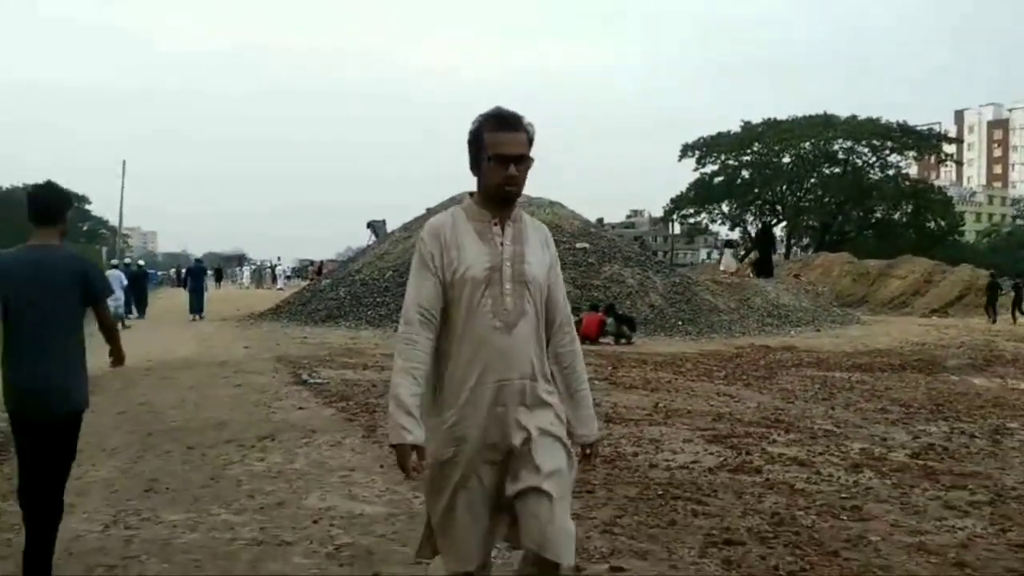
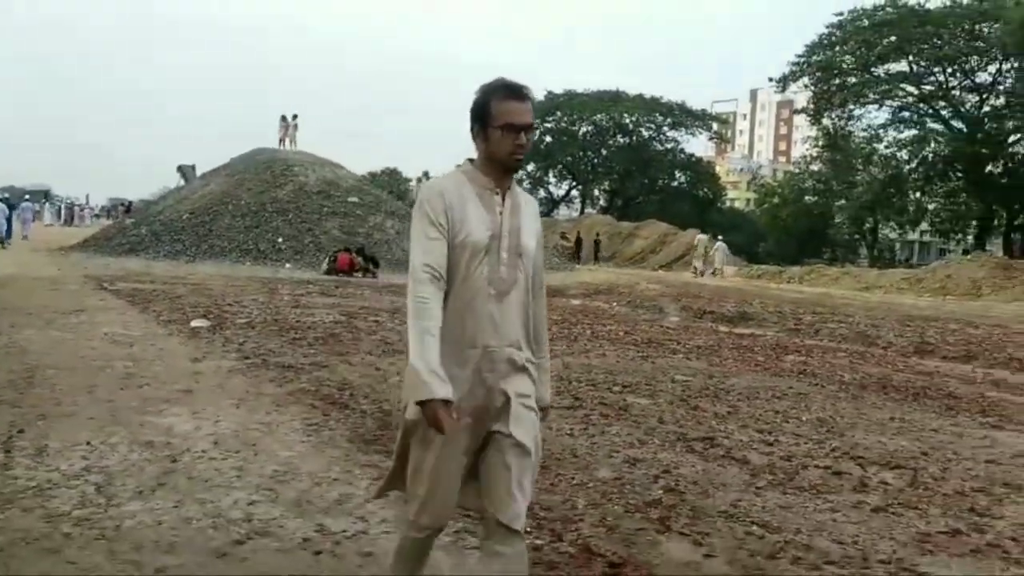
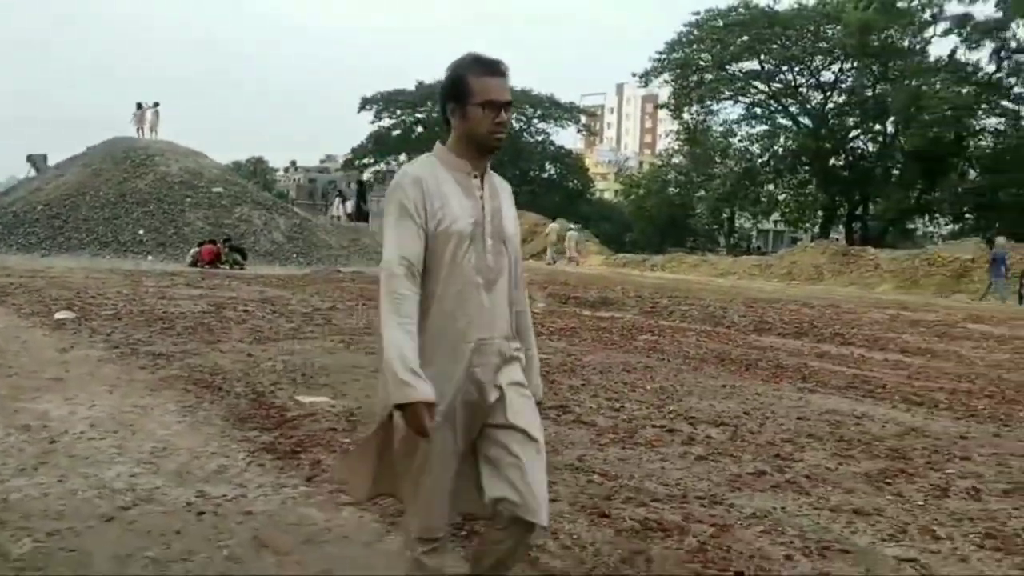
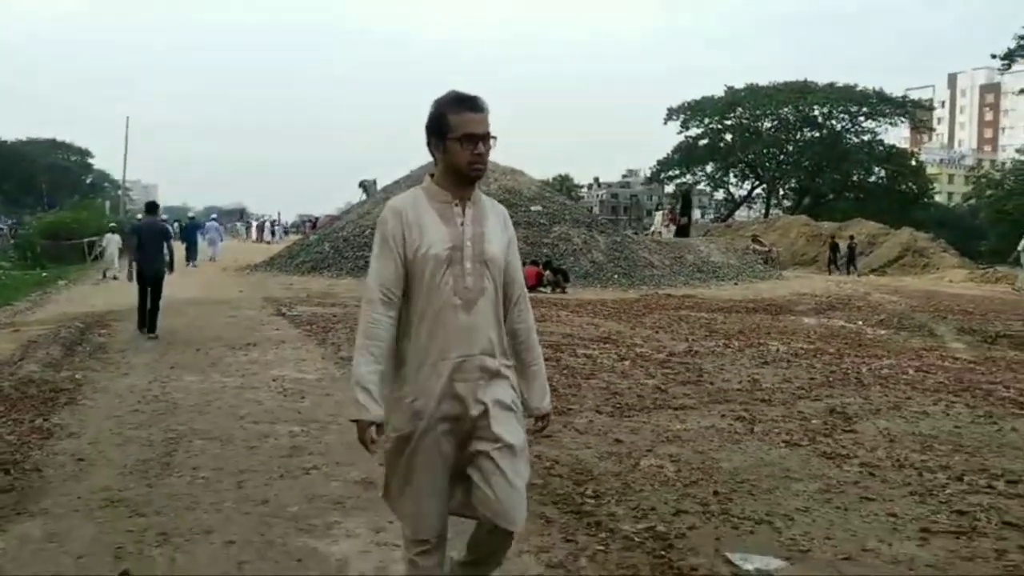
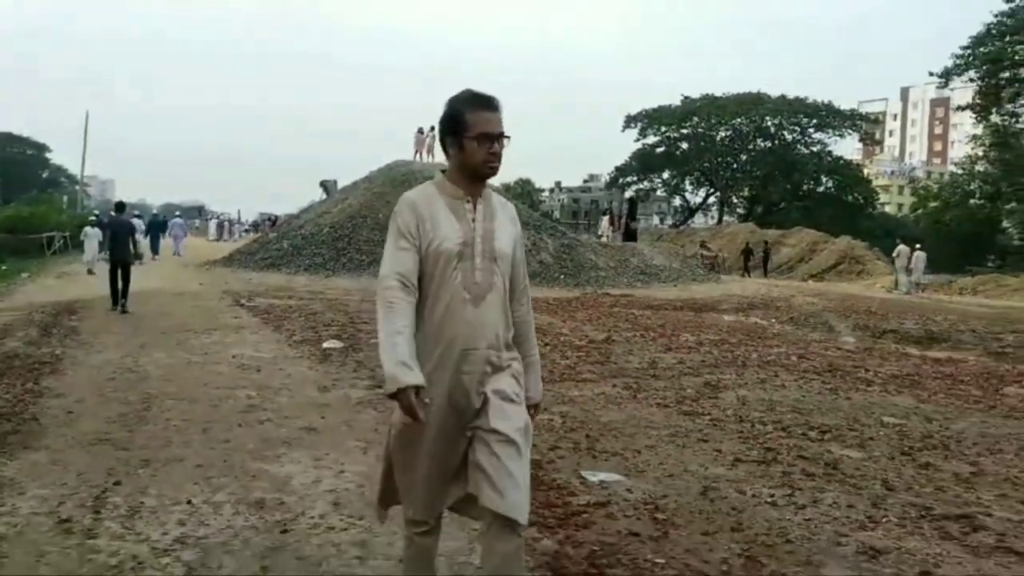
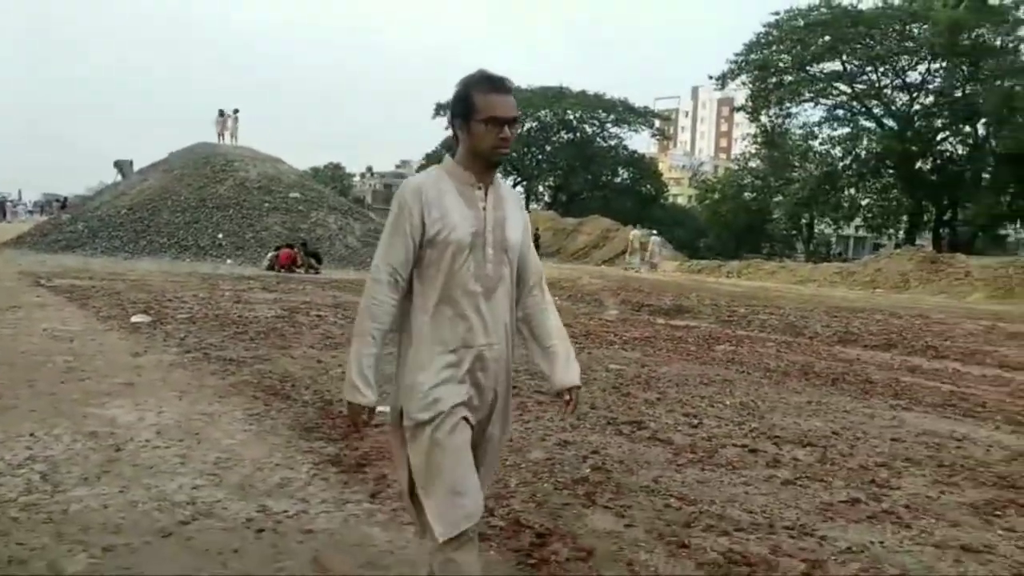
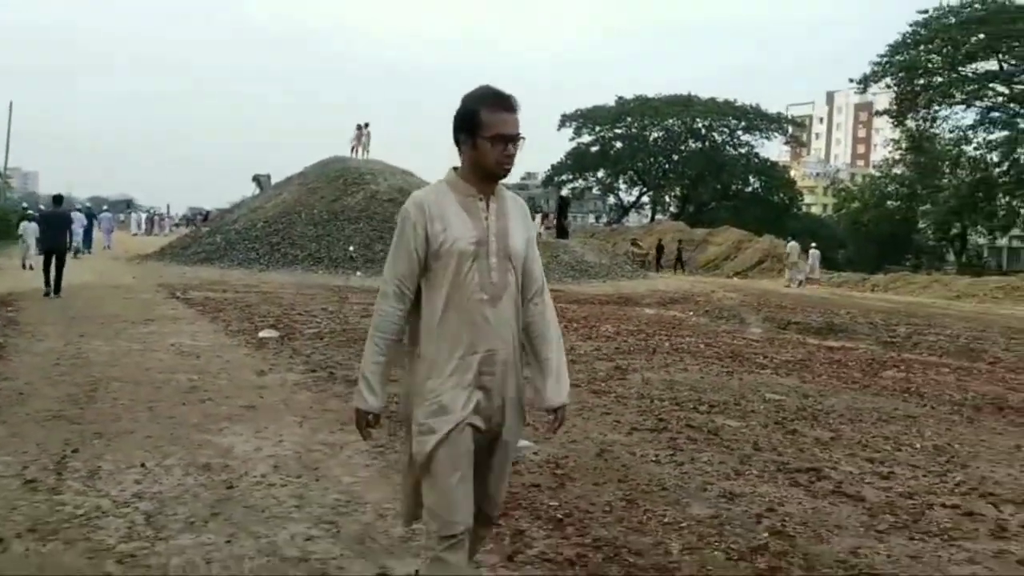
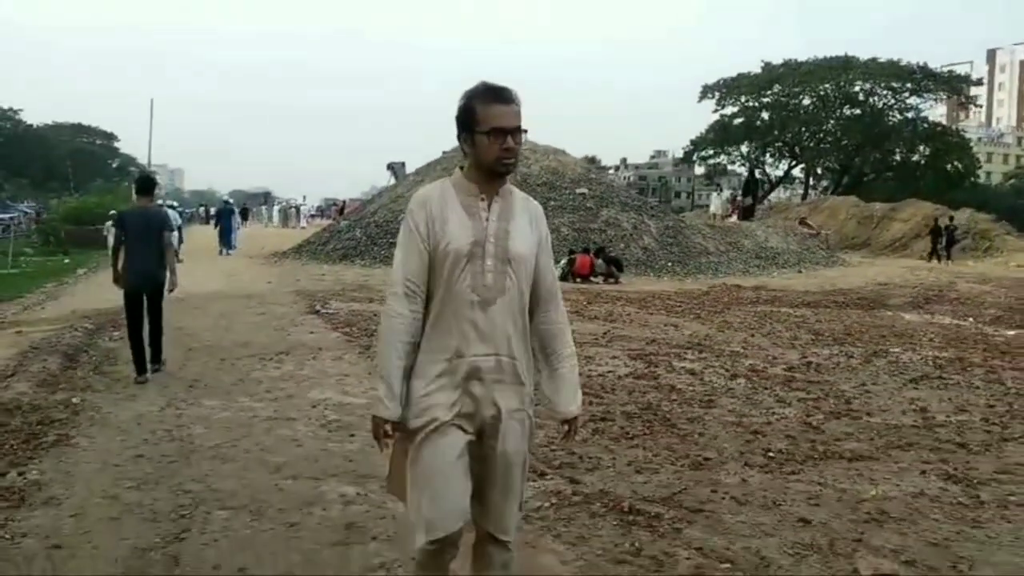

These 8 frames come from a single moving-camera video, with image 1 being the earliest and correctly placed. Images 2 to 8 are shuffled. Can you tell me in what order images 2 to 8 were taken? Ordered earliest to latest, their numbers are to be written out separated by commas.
8, 4, 5, 7, 2, 6, 3
